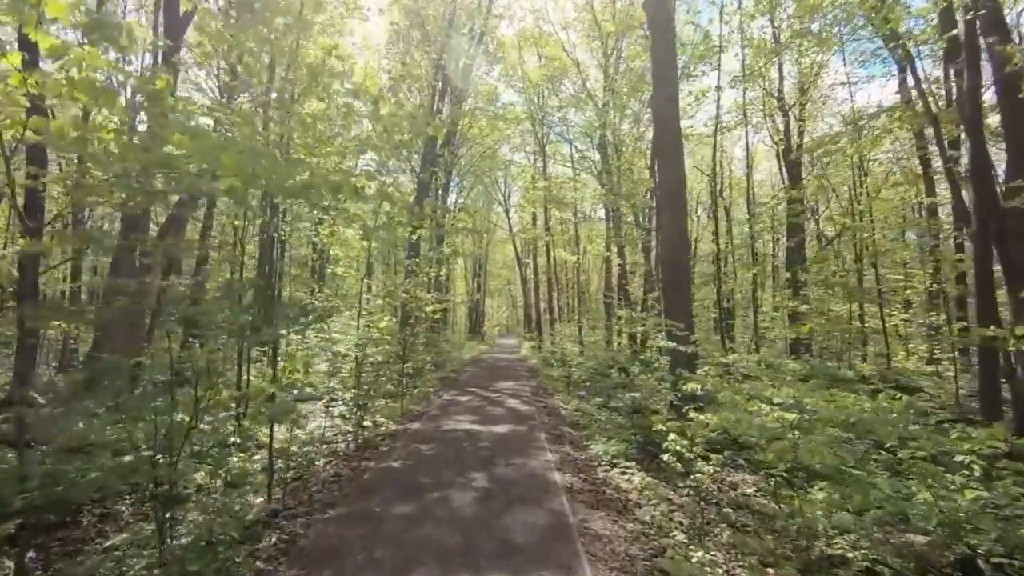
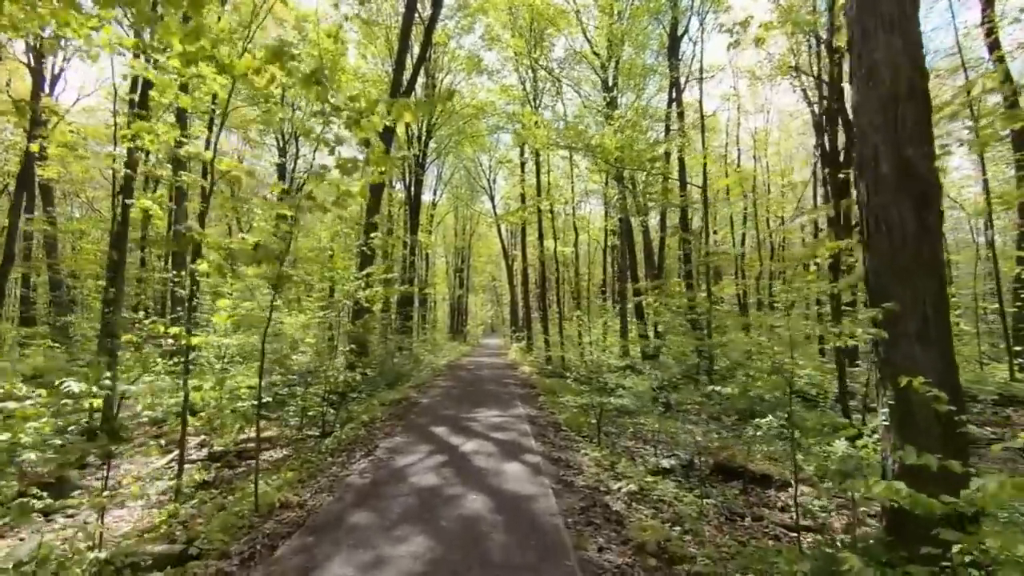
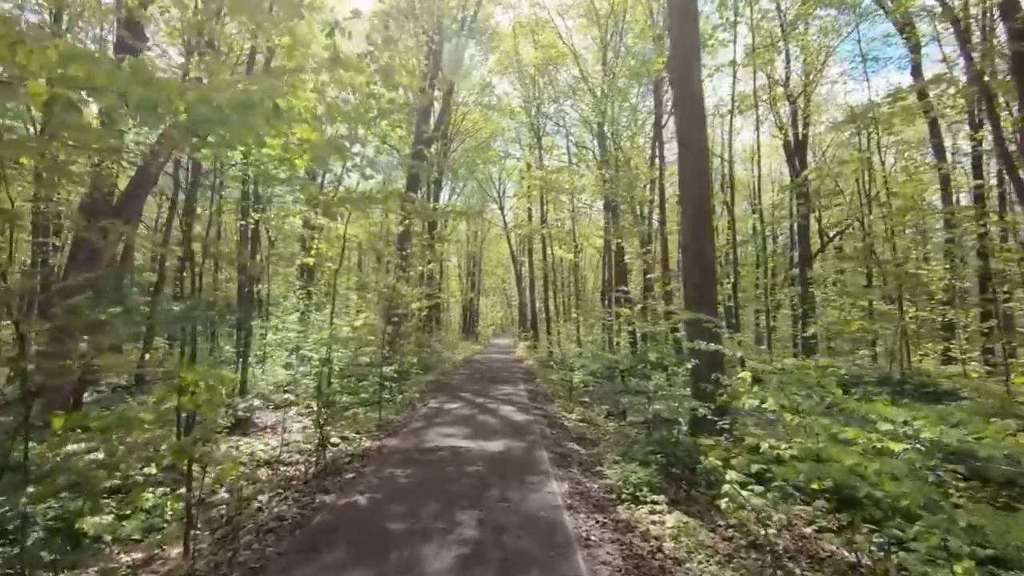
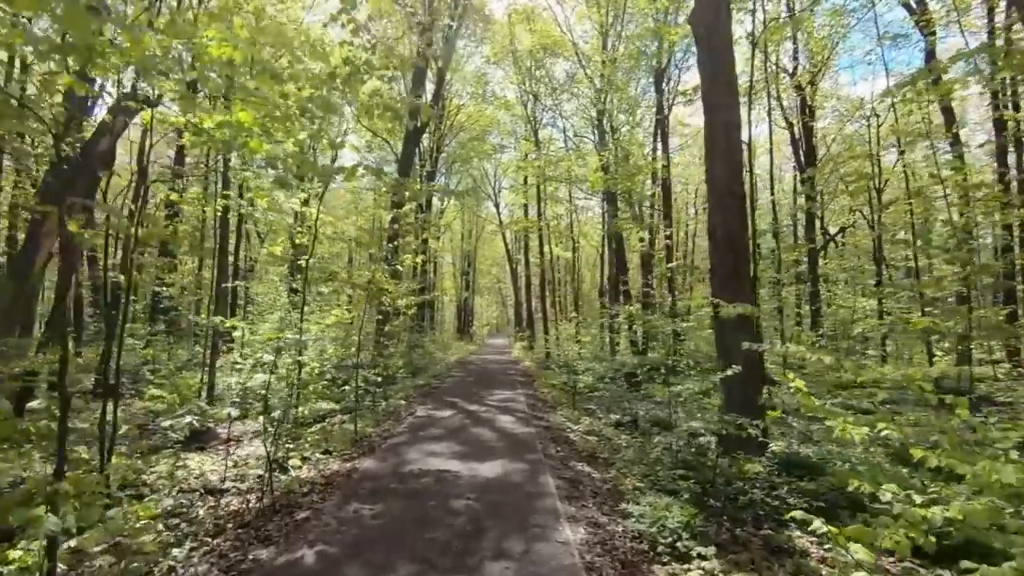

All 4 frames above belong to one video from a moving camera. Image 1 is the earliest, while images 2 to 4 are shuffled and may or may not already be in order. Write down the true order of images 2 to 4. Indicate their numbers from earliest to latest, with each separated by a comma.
3, 4, 2
